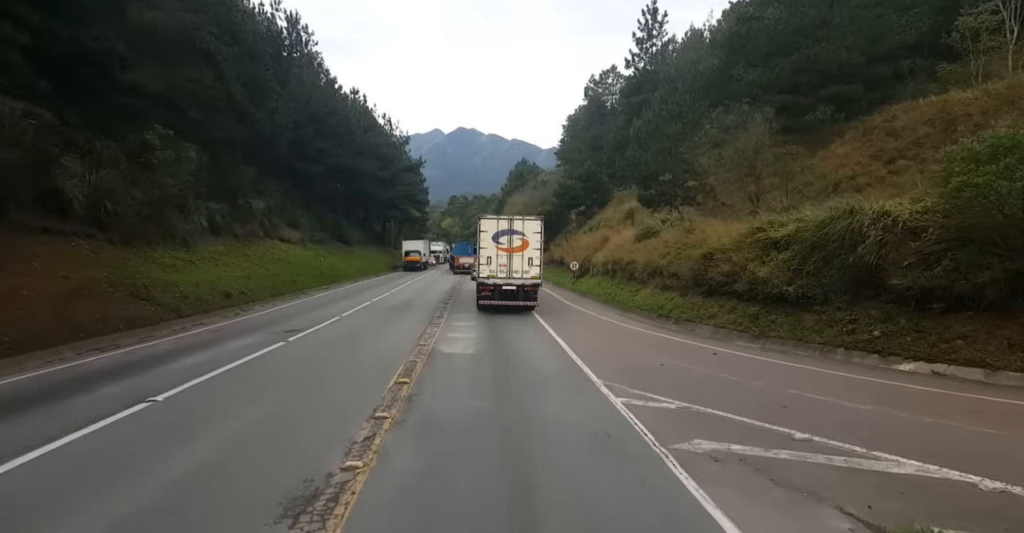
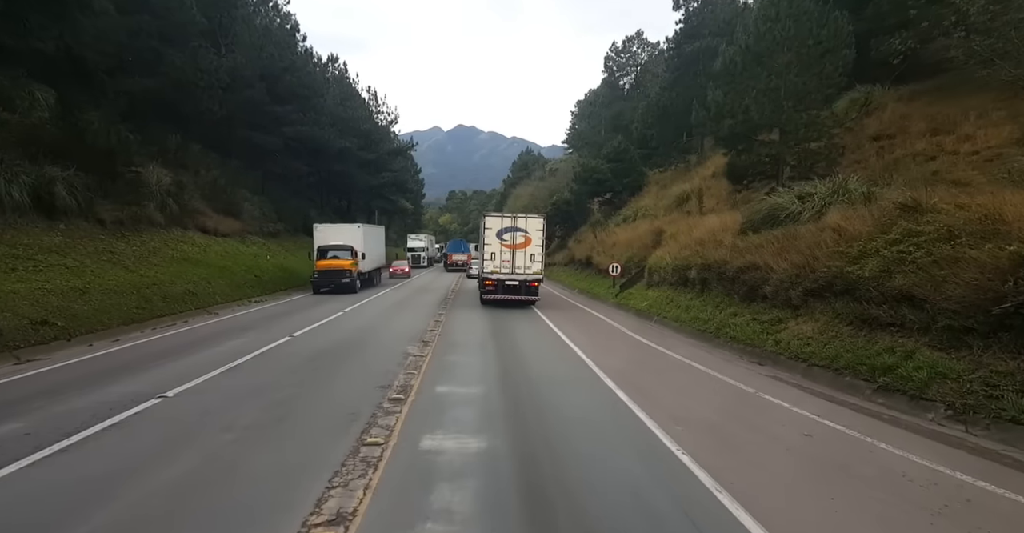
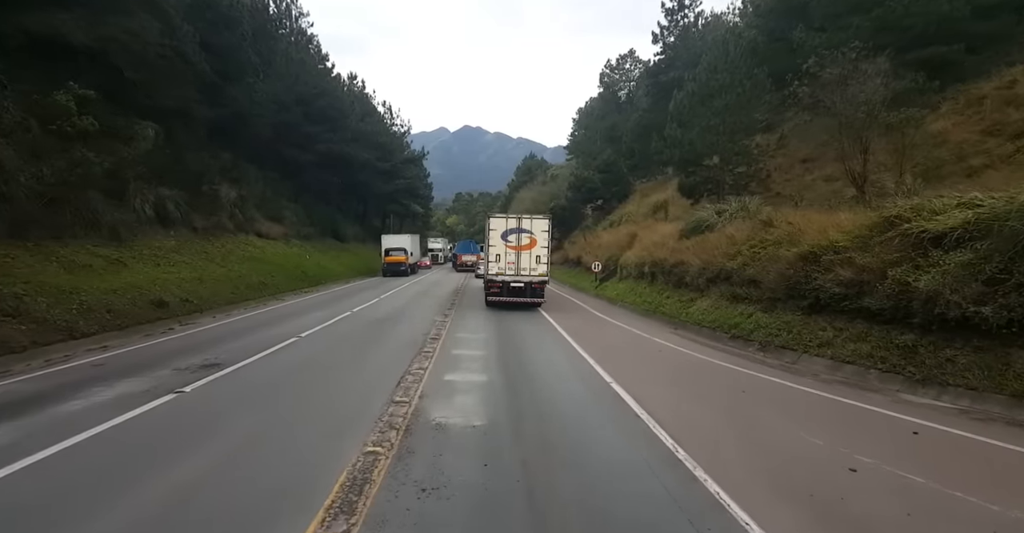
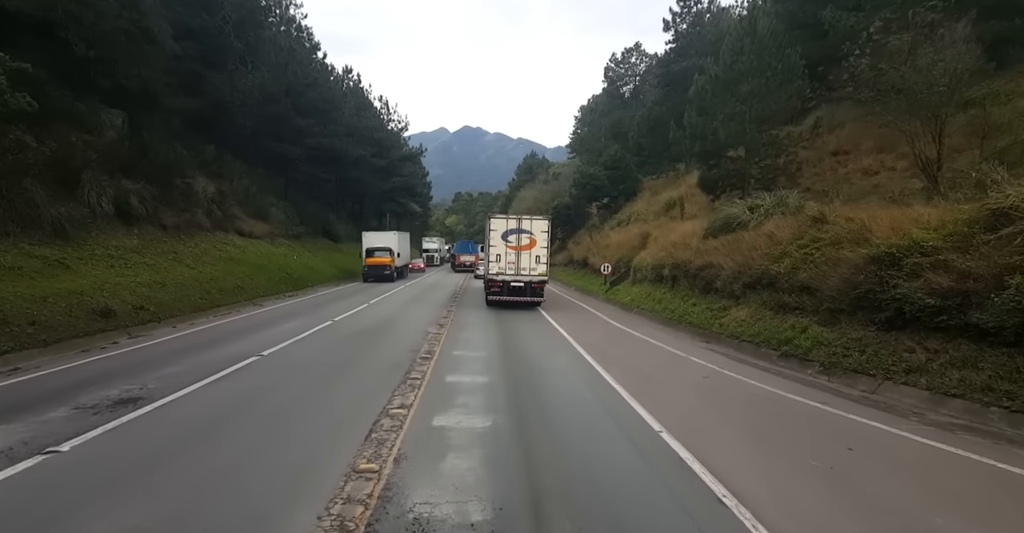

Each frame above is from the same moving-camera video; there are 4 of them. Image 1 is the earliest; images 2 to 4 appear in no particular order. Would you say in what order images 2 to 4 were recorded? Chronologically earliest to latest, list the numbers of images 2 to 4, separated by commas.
3, 4, 2
